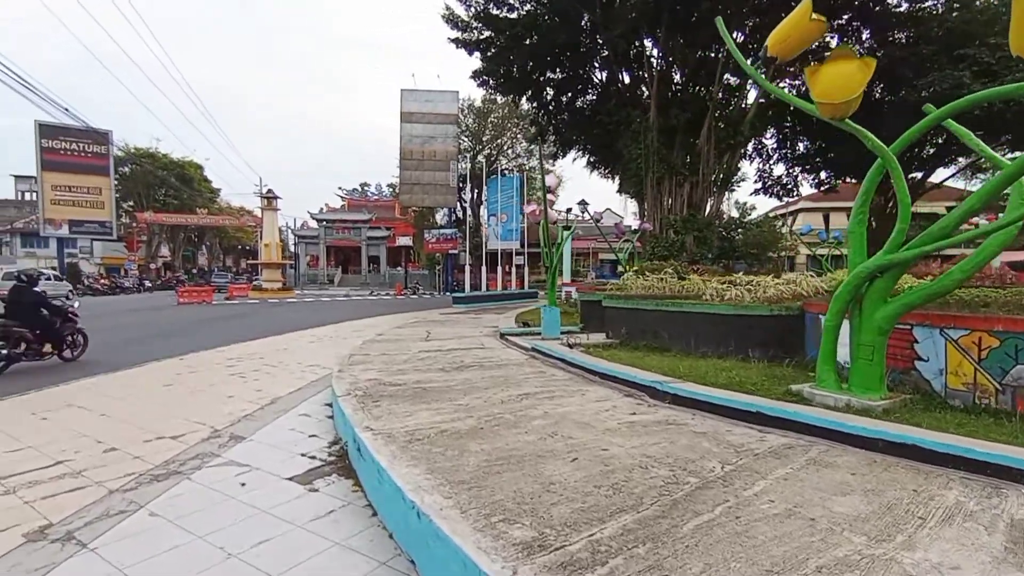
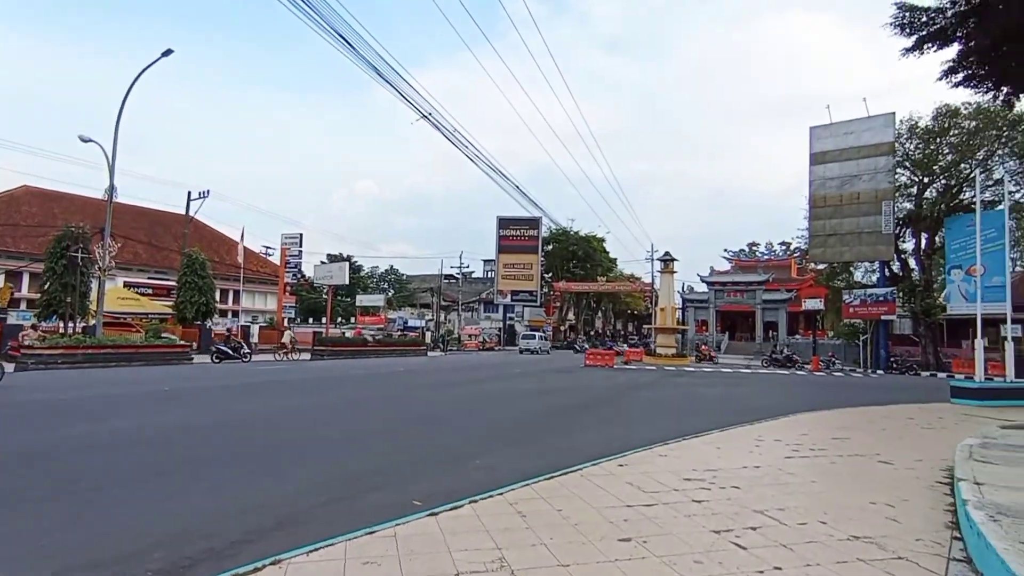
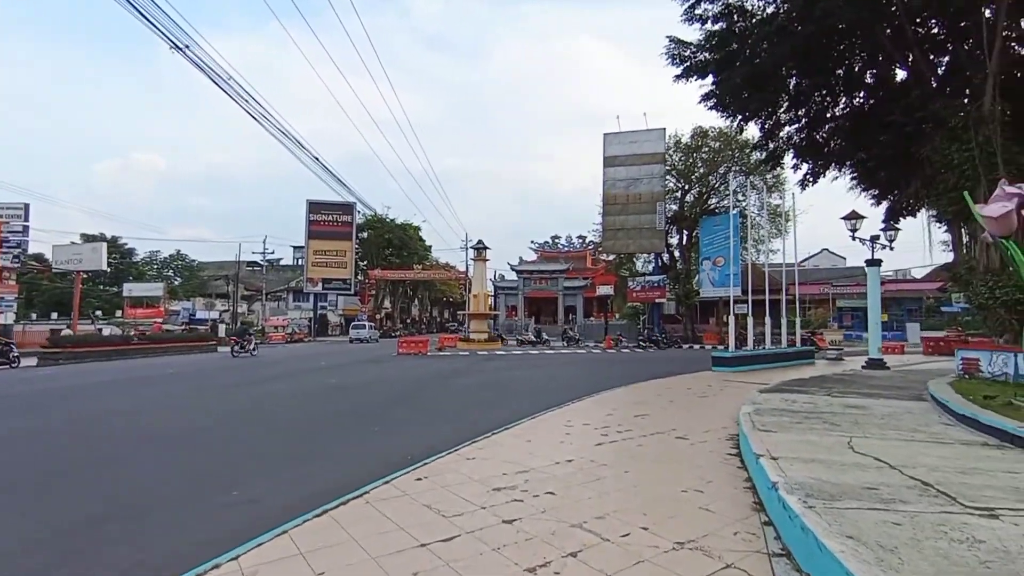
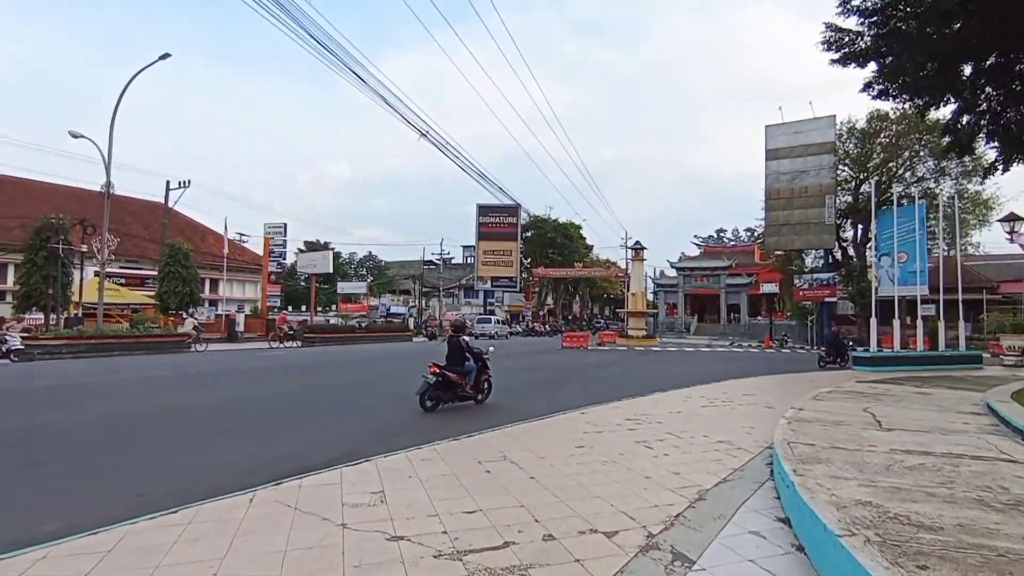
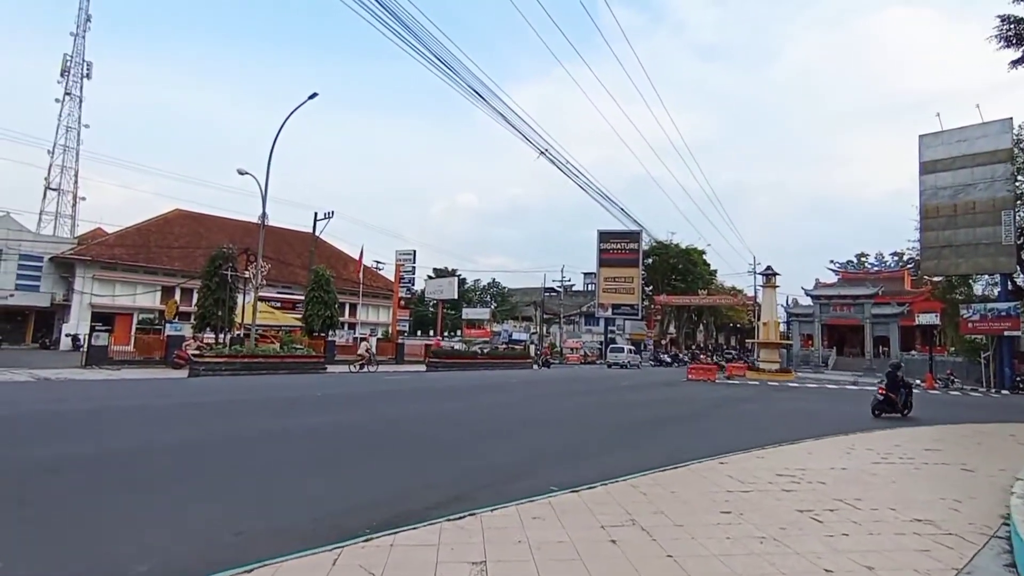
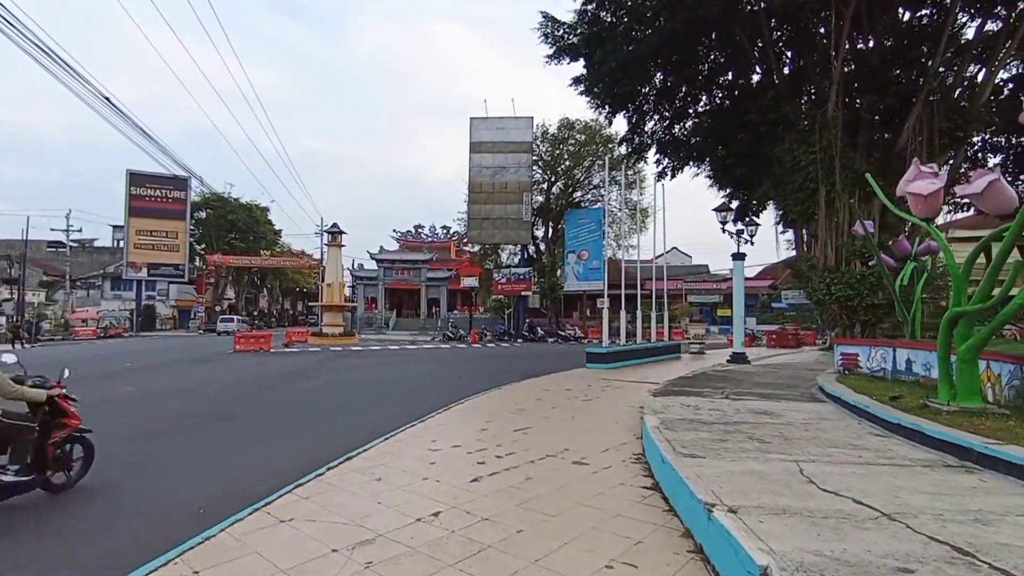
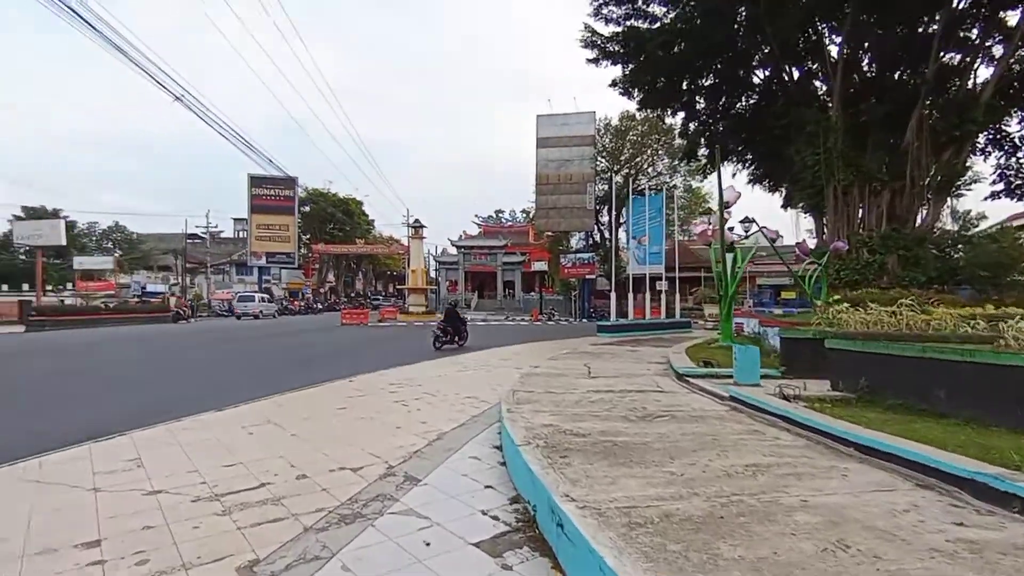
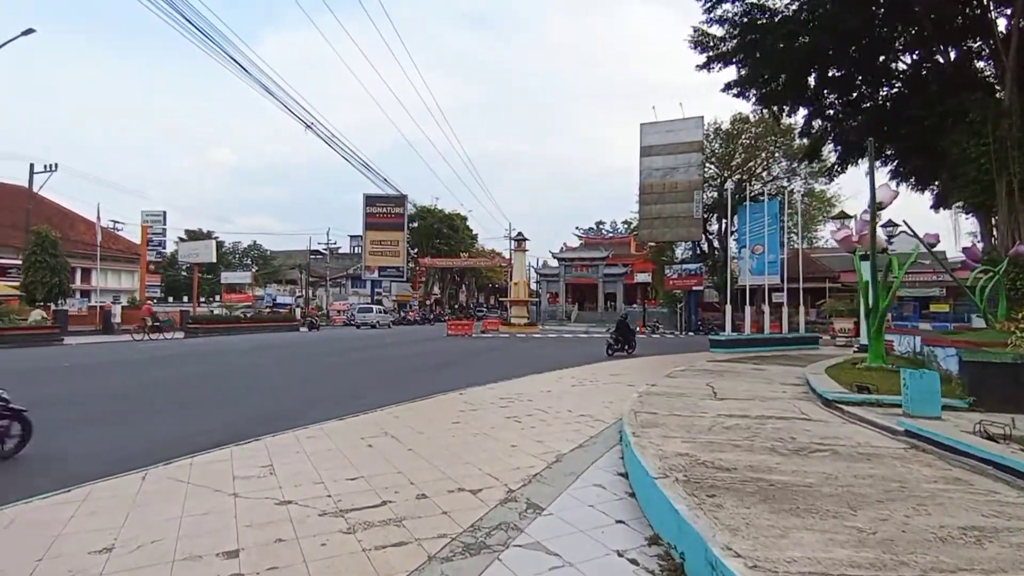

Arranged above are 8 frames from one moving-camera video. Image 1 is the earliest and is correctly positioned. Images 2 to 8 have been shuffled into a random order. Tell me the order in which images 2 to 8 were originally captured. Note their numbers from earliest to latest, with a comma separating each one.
7, 8, 4, 5, 2, 3, 6
